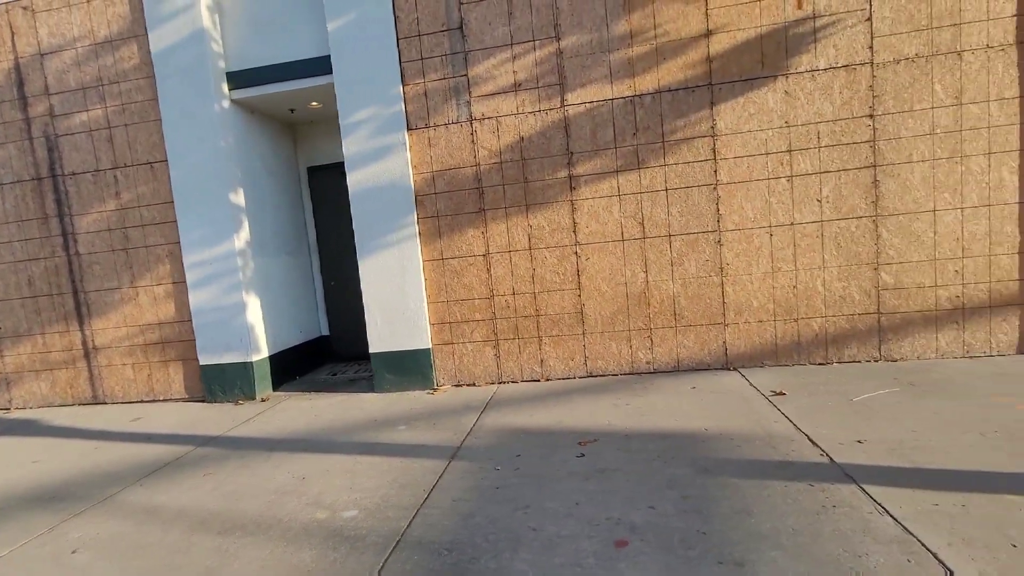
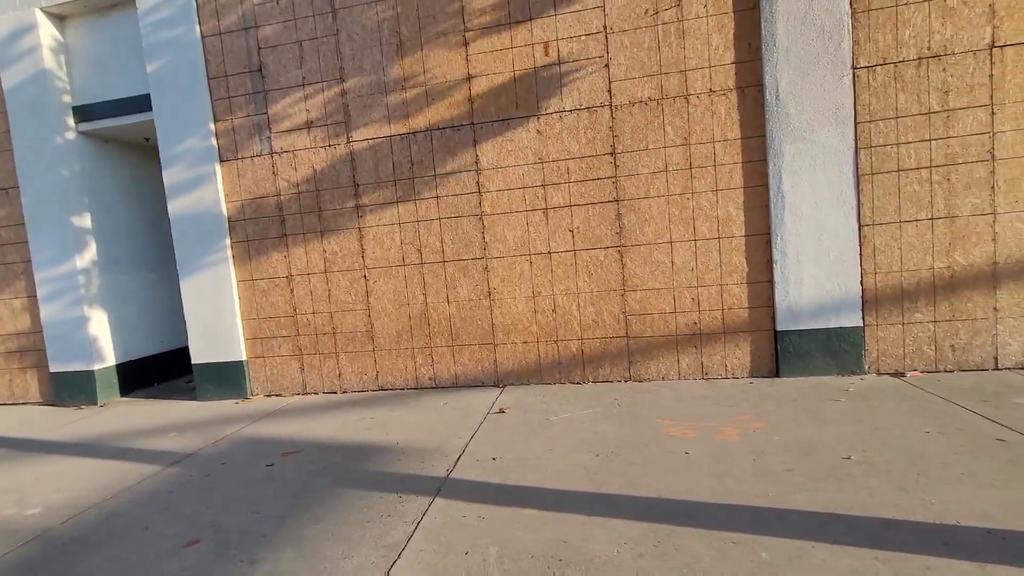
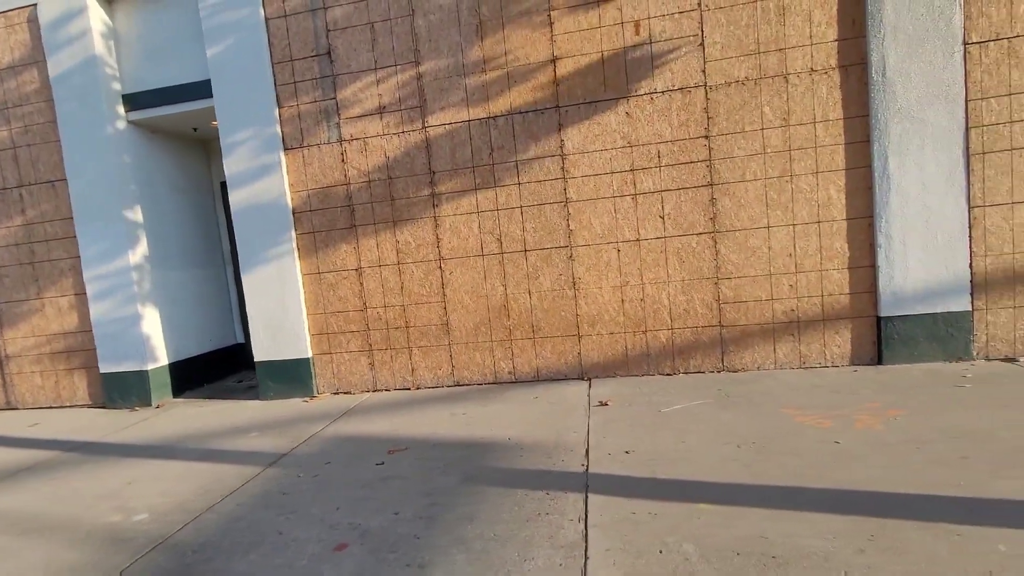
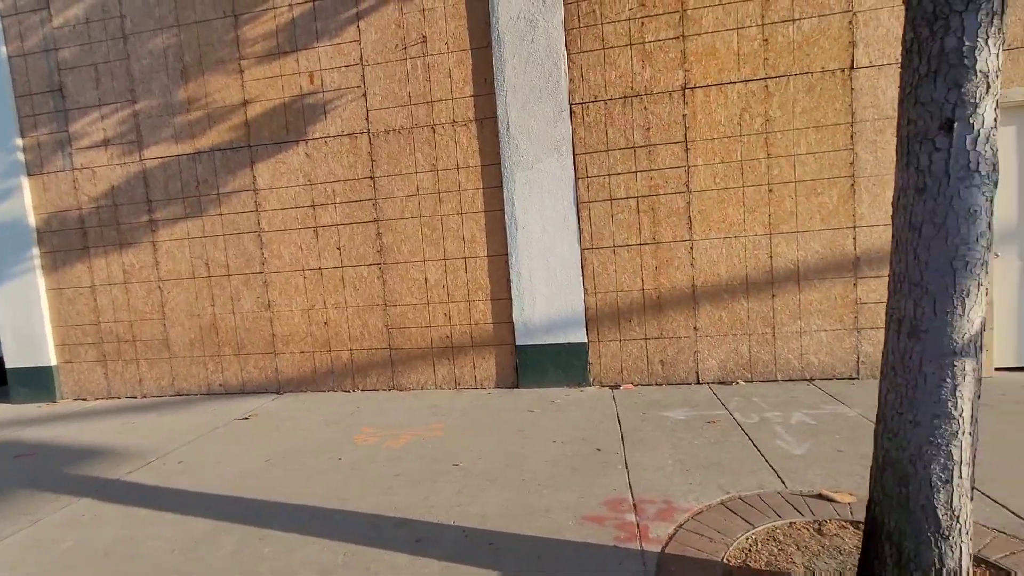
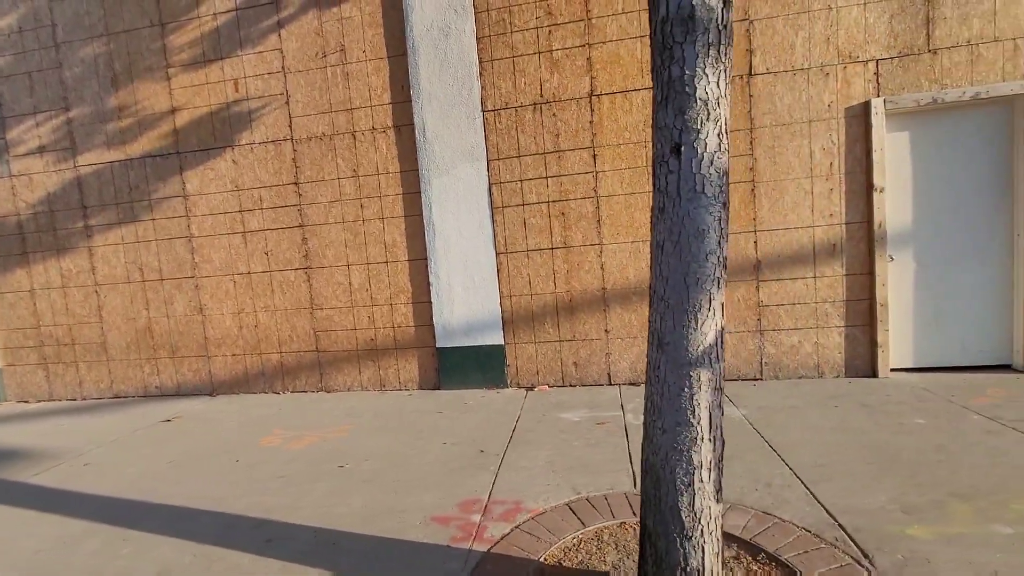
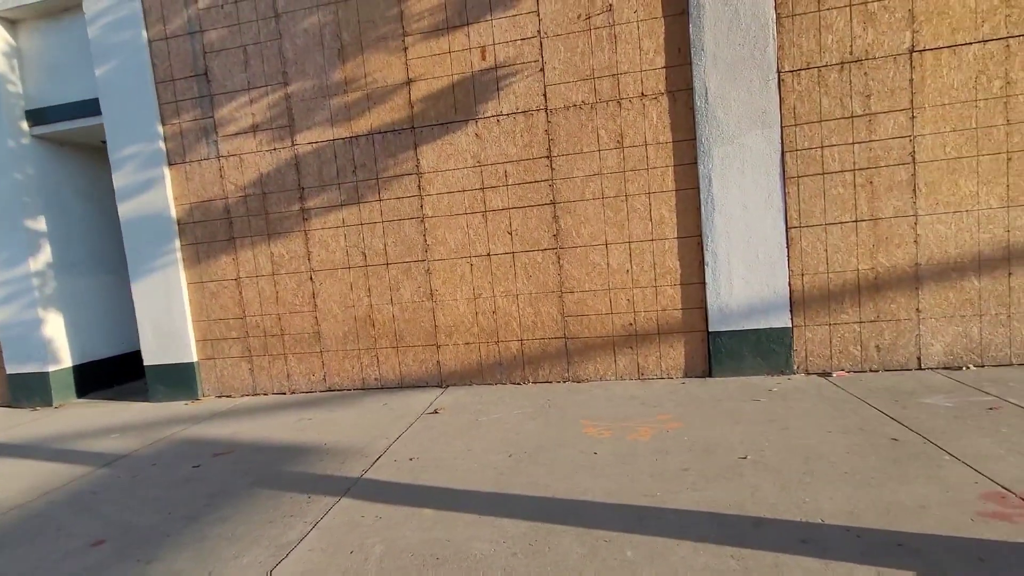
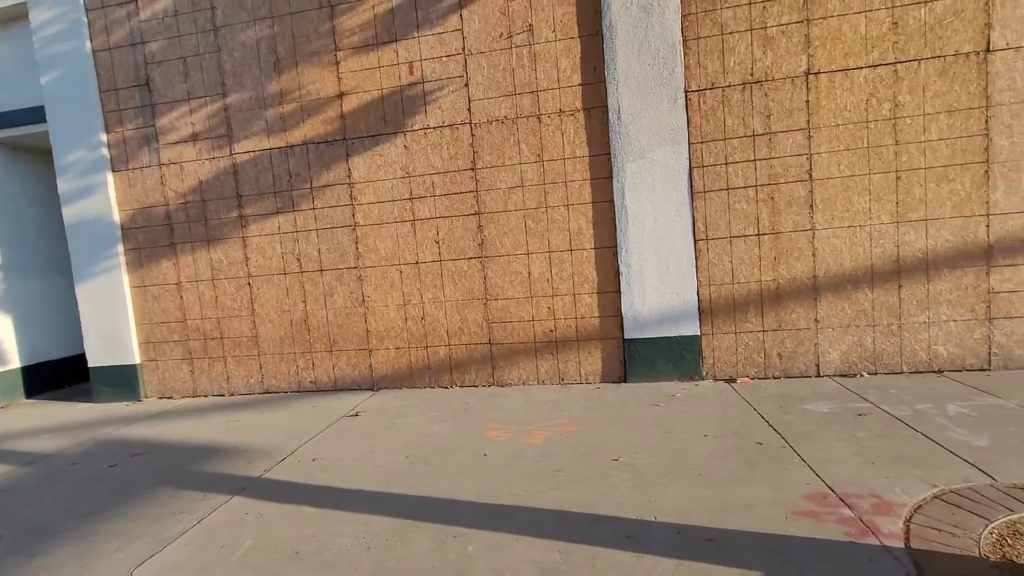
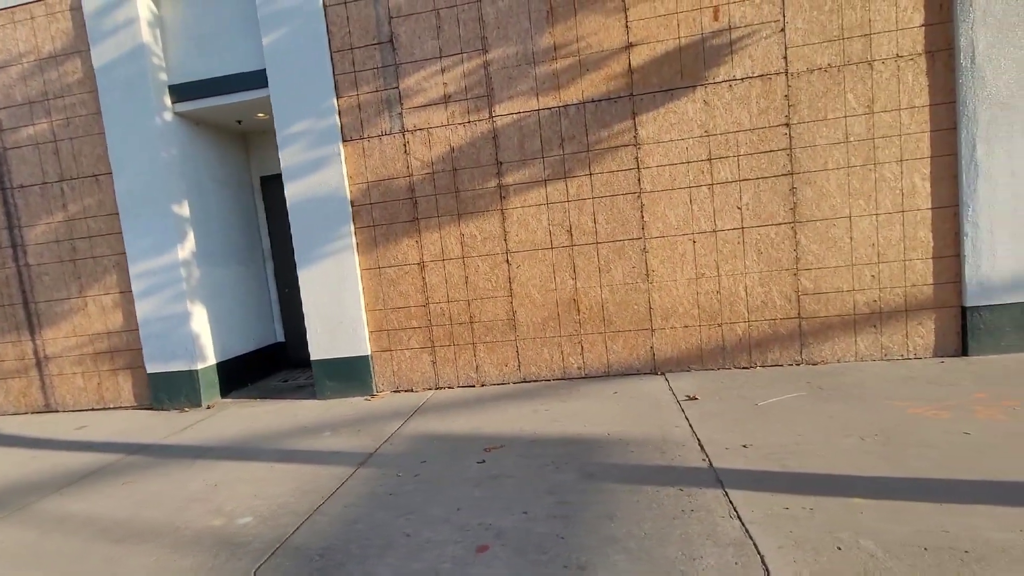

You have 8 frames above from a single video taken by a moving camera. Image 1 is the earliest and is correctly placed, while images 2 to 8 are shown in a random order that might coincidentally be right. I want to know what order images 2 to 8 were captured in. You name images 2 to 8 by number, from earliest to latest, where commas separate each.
8, 3, 2, 6, 7, 4, 5
